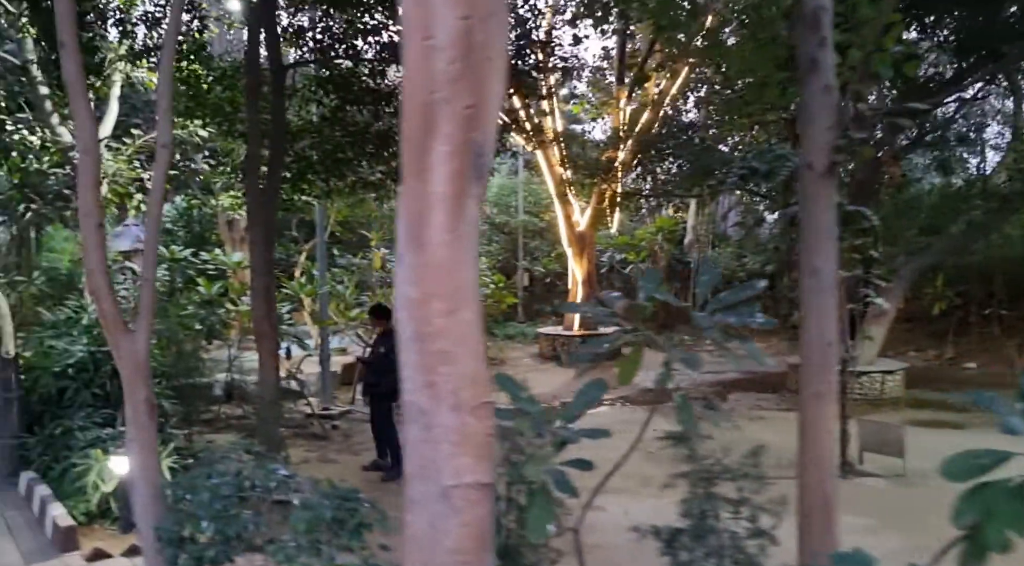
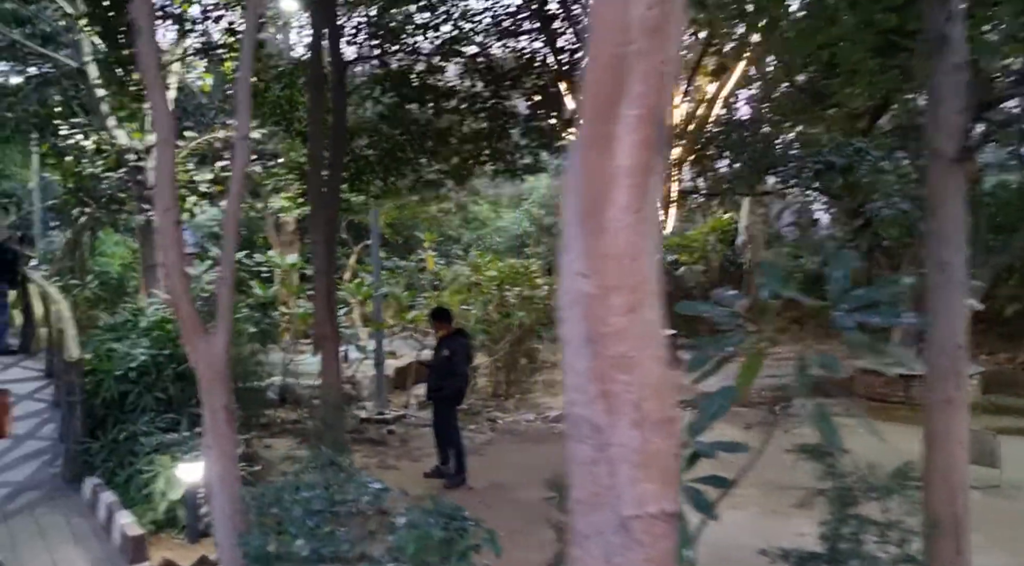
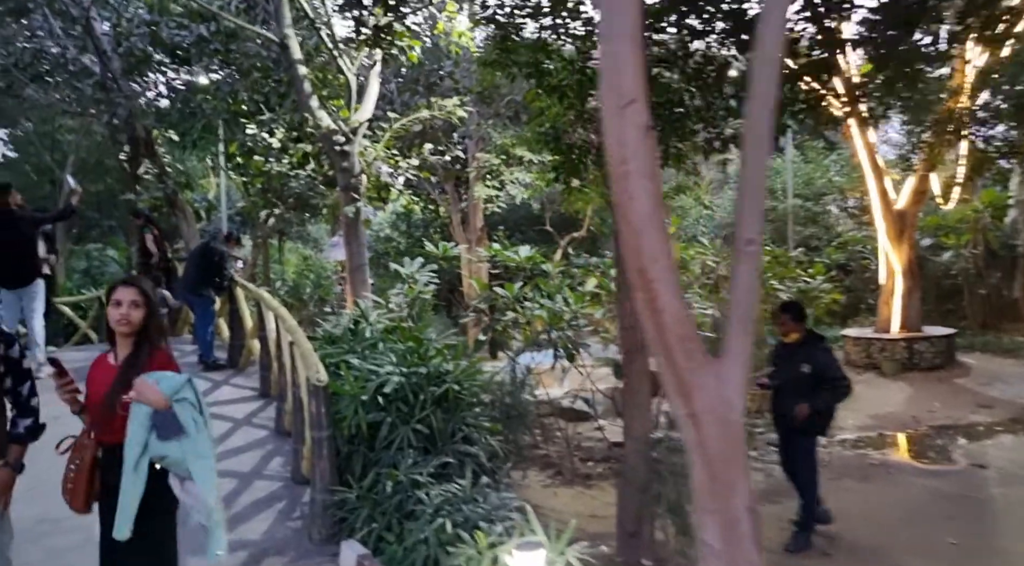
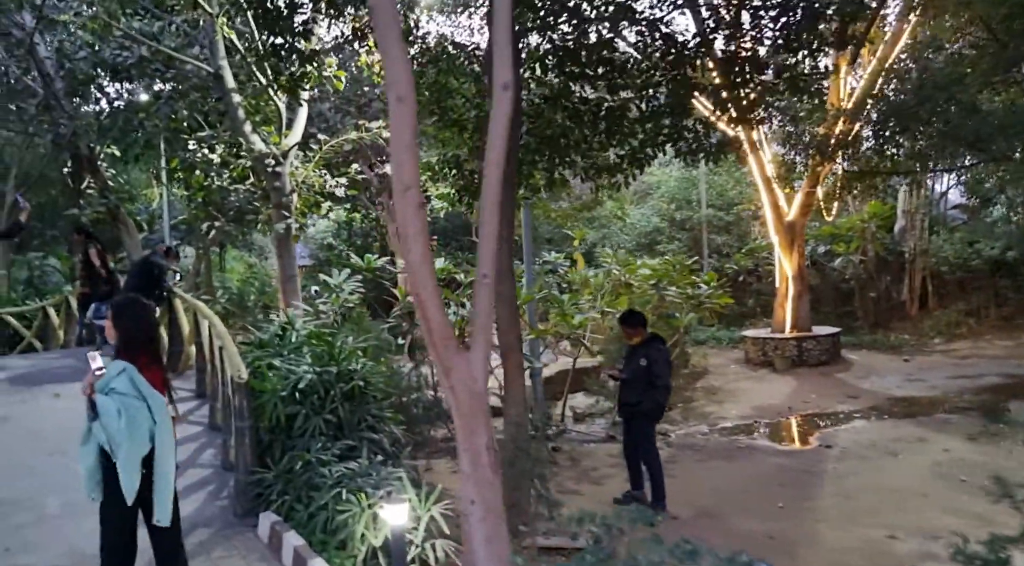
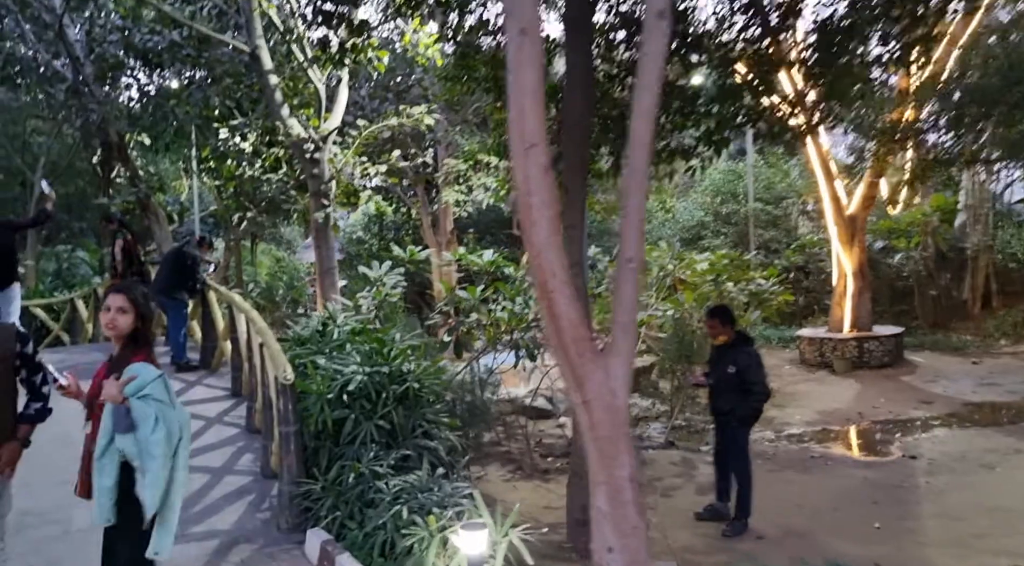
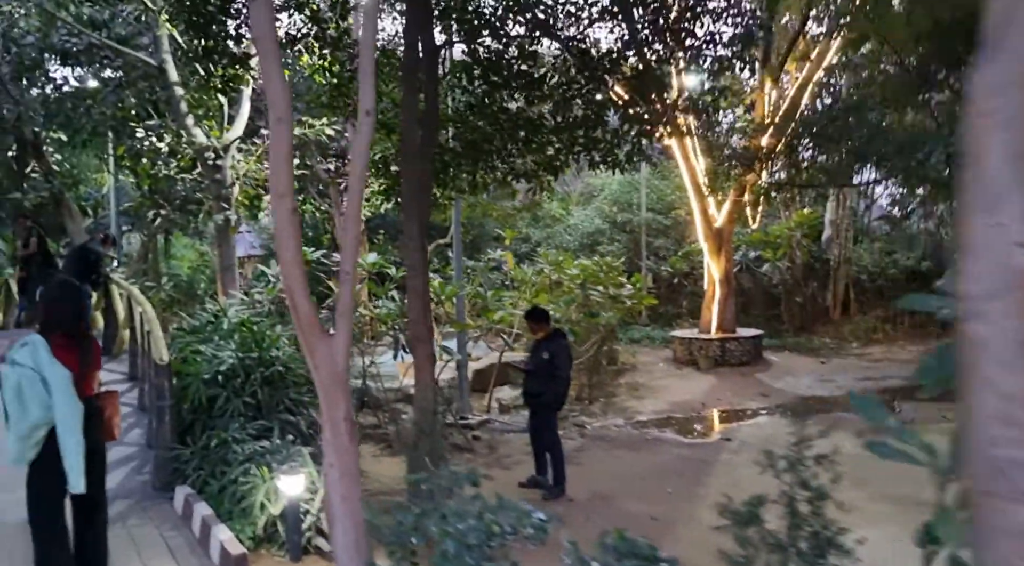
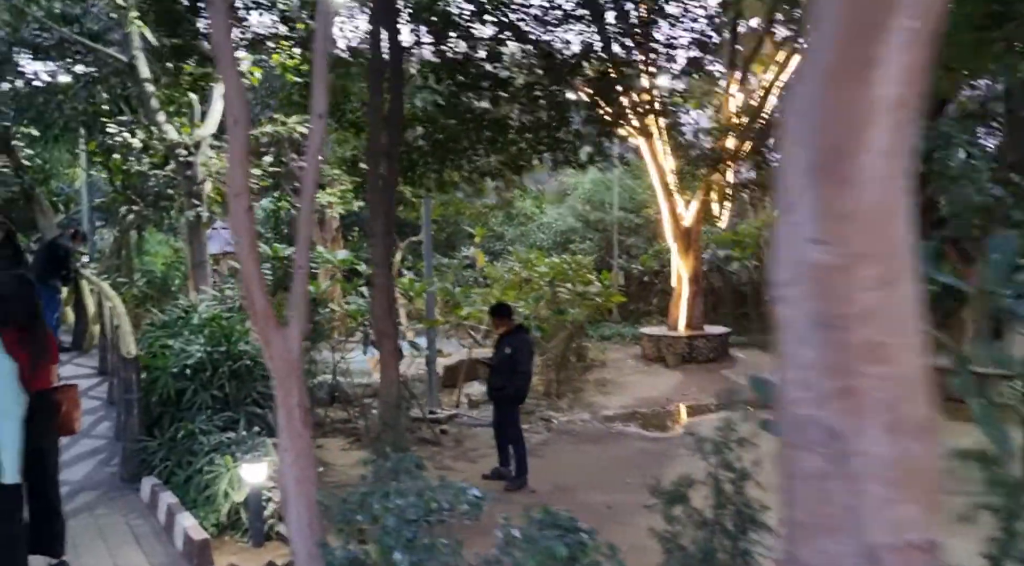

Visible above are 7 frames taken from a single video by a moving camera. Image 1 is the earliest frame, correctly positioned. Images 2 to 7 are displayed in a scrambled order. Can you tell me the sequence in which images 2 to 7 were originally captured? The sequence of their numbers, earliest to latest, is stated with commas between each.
2, 7, 6, 4, 5, 3
